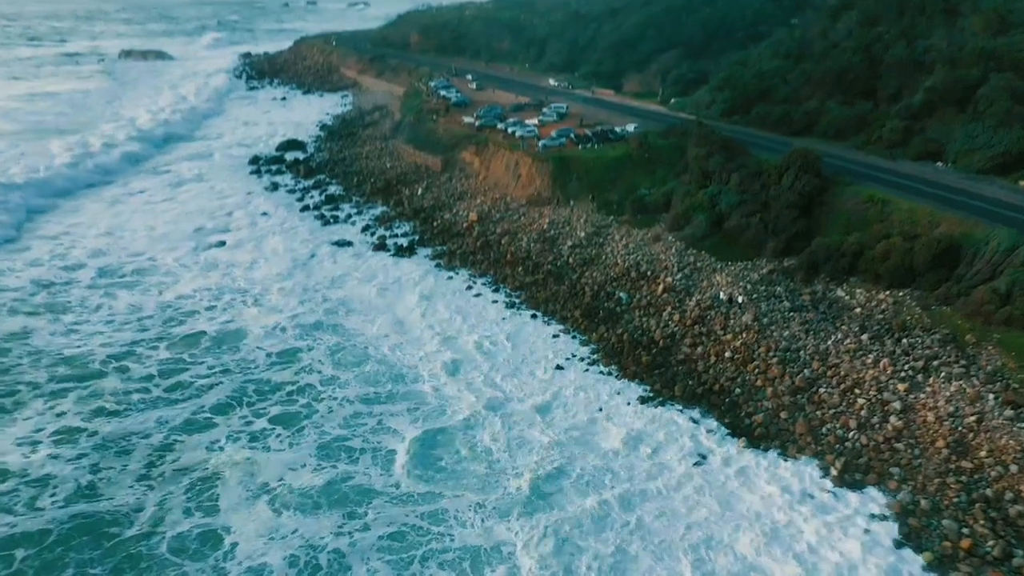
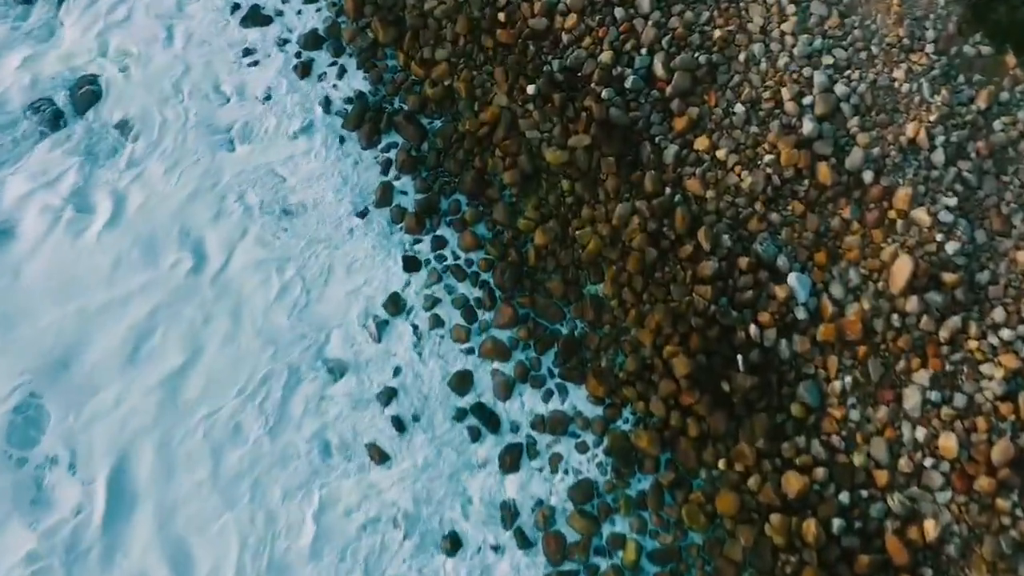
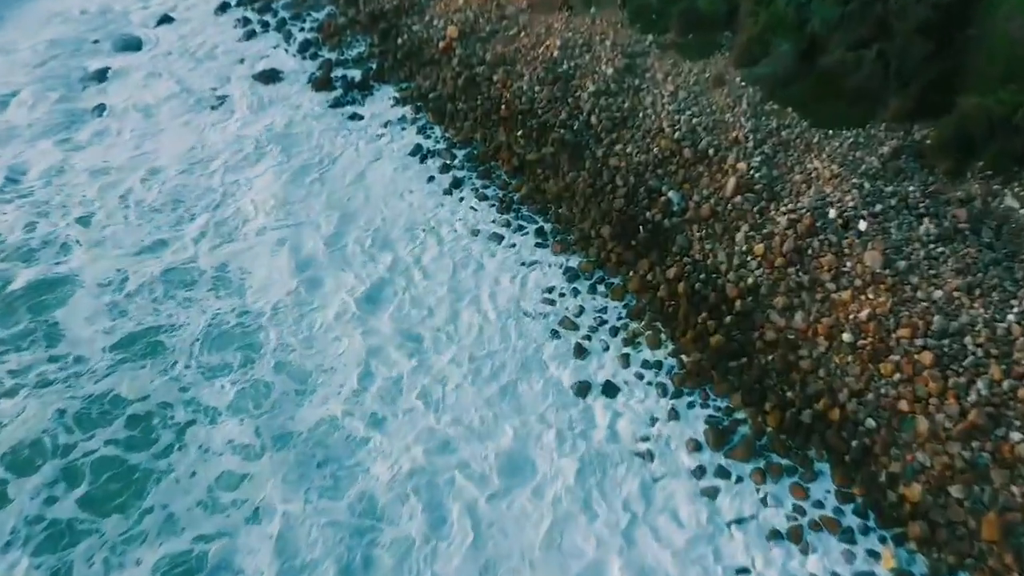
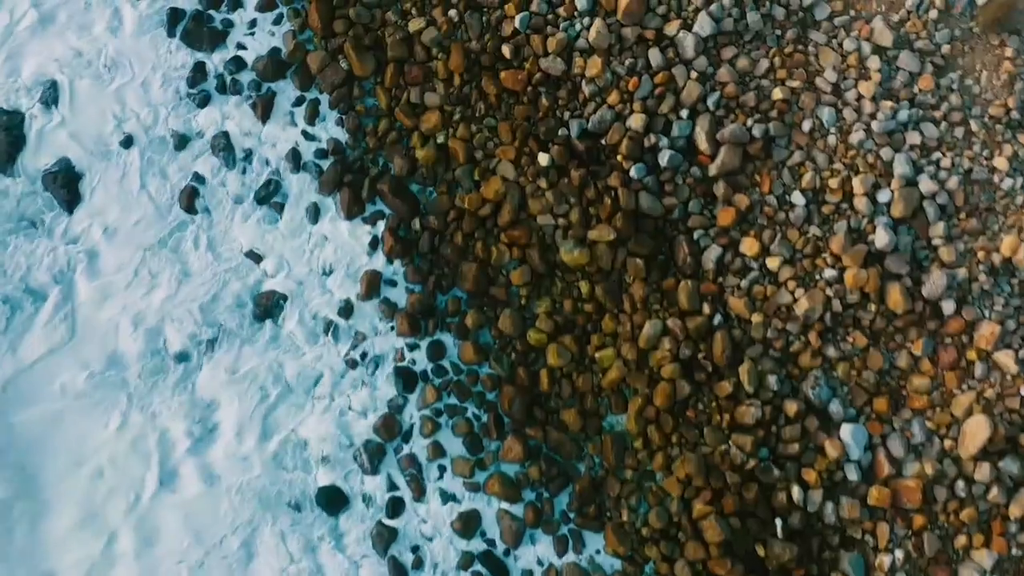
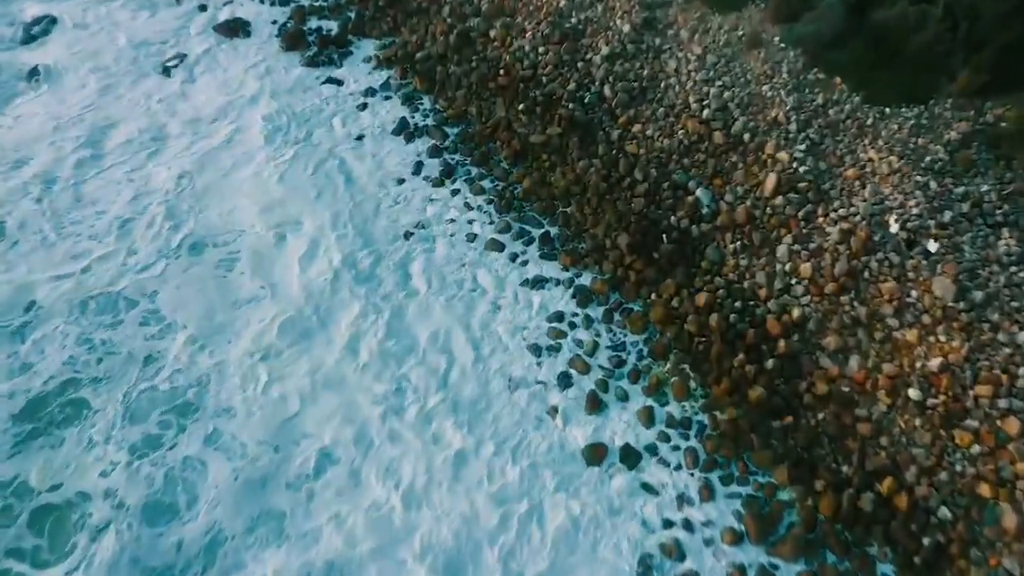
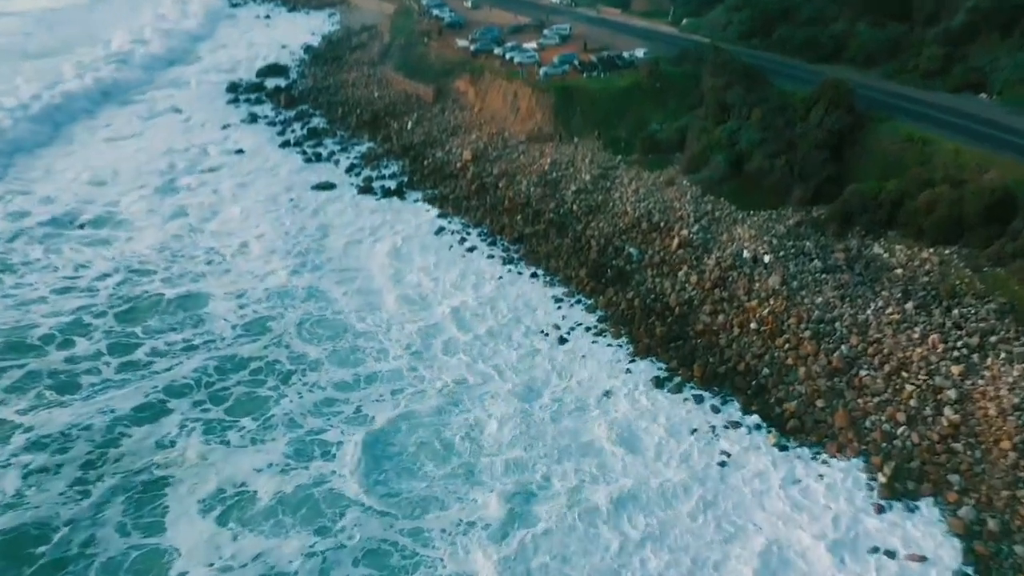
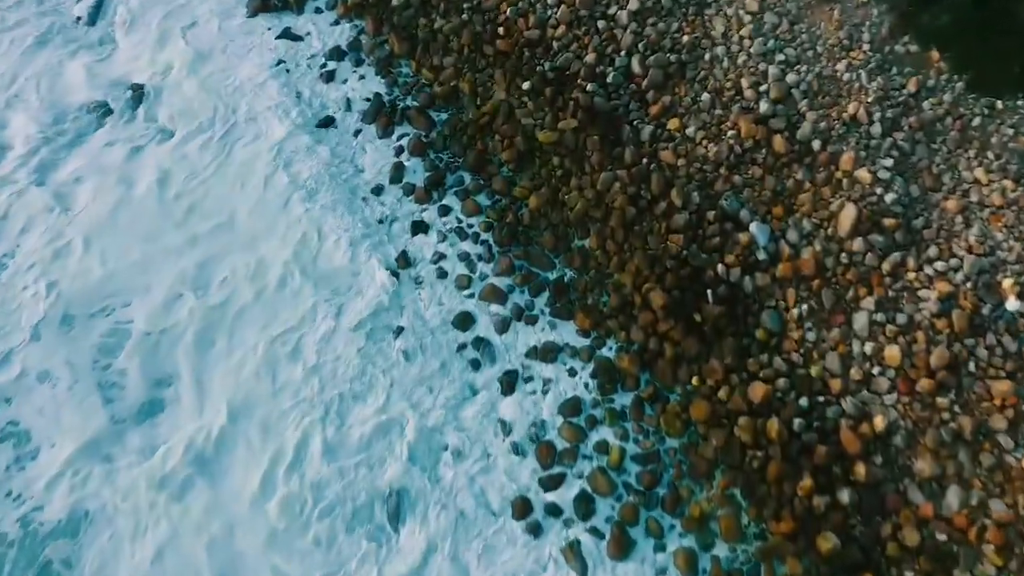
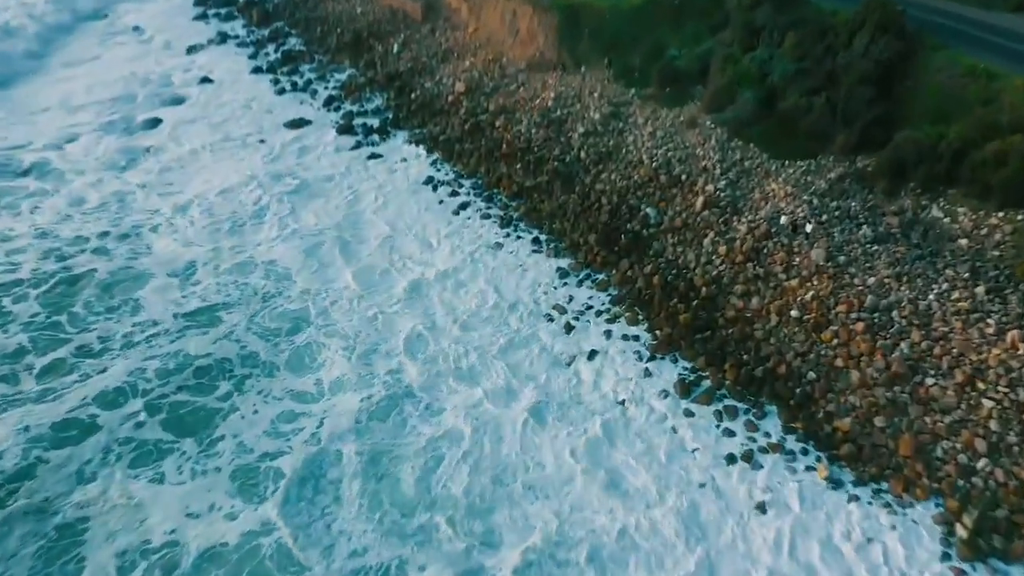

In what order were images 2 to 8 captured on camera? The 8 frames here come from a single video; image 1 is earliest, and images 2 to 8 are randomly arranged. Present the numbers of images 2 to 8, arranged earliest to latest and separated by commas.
6, 8, 3, 5, 7, 2, 4
